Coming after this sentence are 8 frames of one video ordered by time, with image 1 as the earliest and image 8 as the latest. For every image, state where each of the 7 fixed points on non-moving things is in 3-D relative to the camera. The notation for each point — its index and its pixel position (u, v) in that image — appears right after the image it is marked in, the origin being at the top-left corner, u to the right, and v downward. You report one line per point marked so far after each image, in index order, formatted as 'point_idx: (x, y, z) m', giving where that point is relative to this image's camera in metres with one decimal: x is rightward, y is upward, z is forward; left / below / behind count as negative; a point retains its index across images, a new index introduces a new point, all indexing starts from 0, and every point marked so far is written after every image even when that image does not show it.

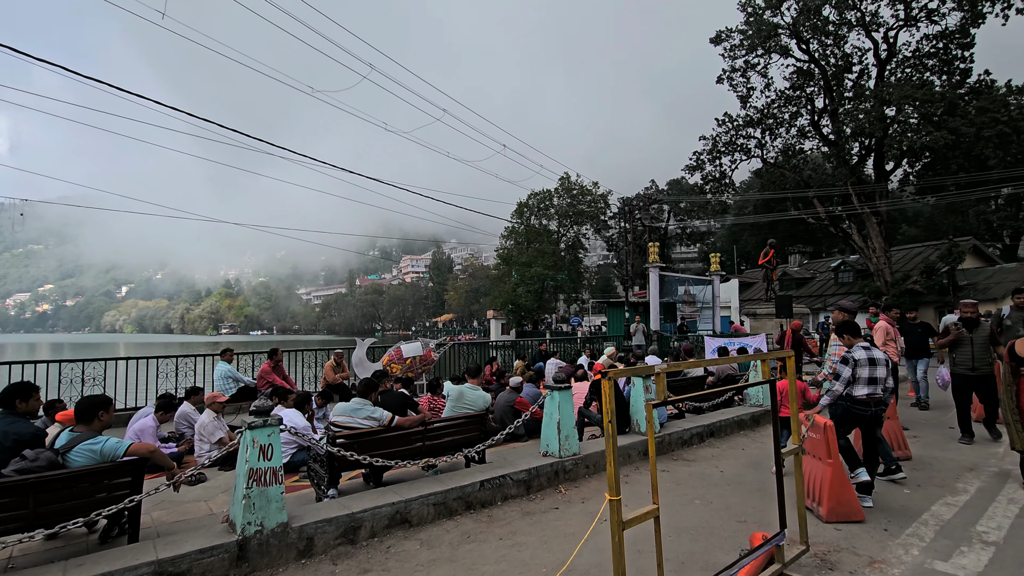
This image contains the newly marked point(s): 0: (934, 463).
0: (+4.8, -2.0, +5.8) m
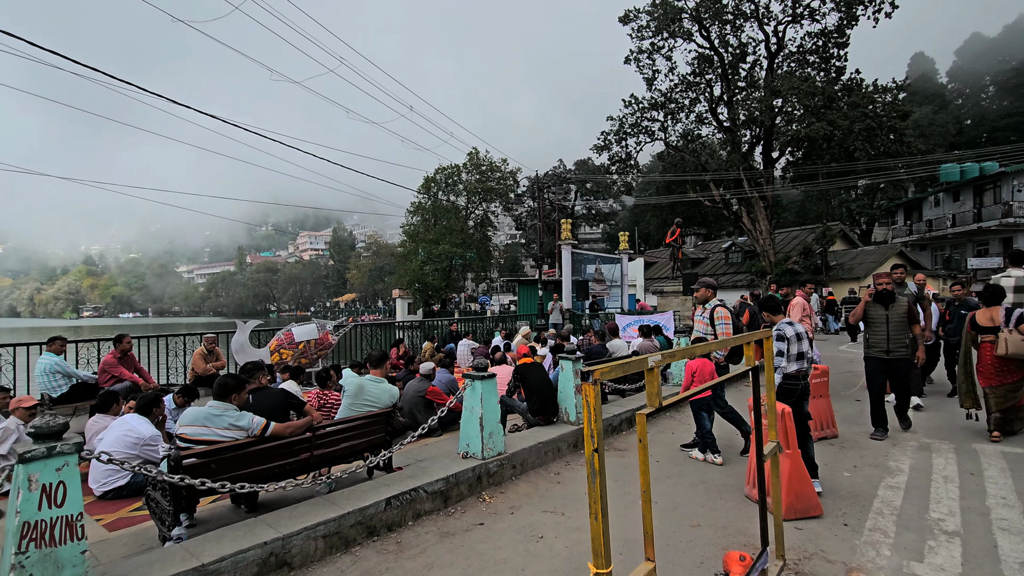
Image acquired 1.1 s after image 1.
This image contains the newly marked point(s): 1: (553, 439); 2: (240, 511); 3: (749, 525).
0: (+3.9, -1.7, +5.7) m
1: (+0.5, -1.6, +5.4) m
2: (-2.2, -1.8, +4.1) m
3: (+1.8, -1.7, +3.7) m
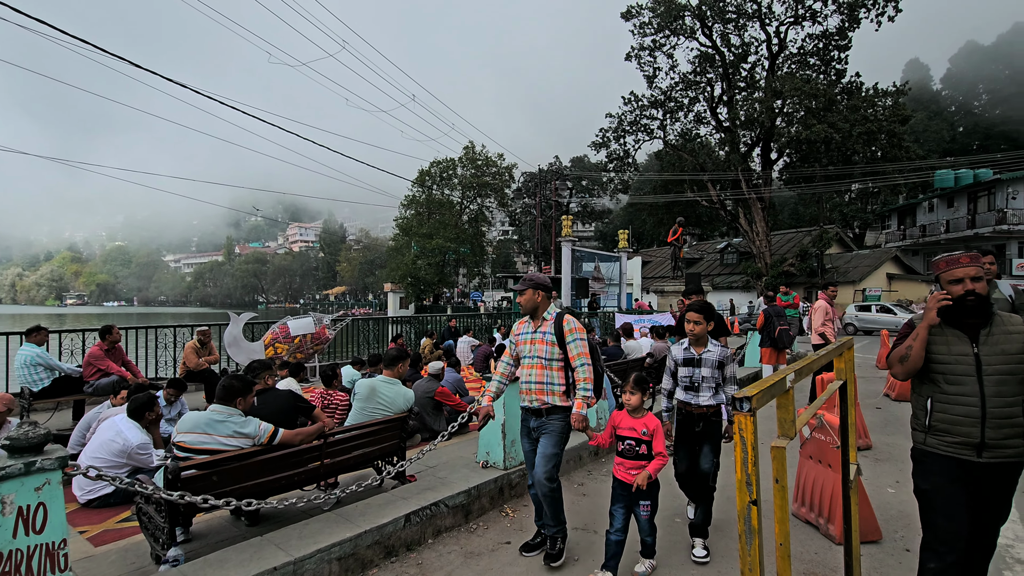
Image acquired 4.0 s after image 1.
0: (+4.1, -1.8, +5.5) m
1: (+0.6, -1.6, +5.1) m
2: (-2.0, -1.8, +3.7) m
3: (+2.0, -1.8, +3.4) m
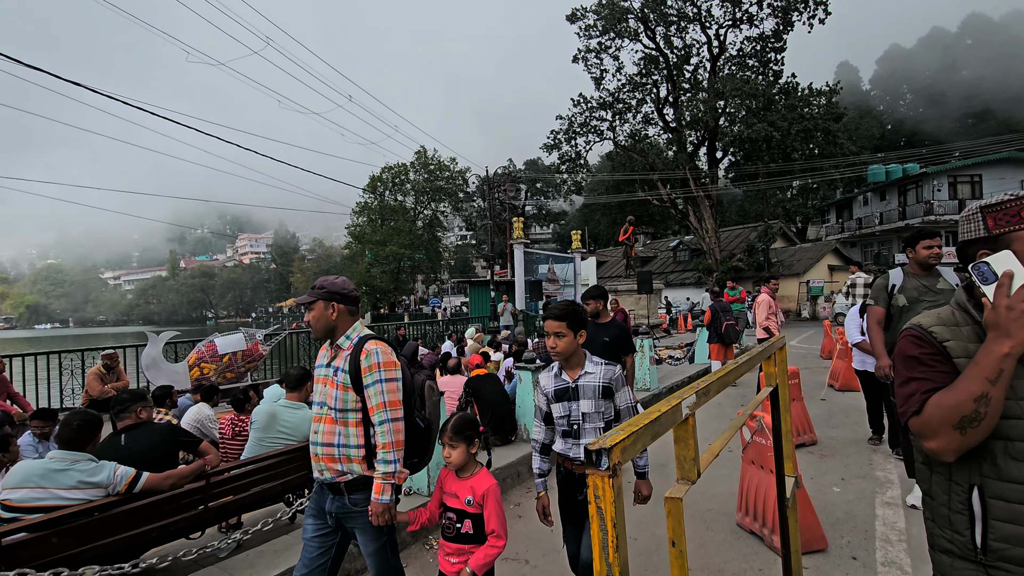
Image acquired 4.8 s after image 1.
0: (+3.4, -1.7, +5.3) m
1: (0.0, -1.6, +4.7) m
2: (-2.5, -1.9, +3.2) m
3: (+1.5, -1.7, +3.1) m
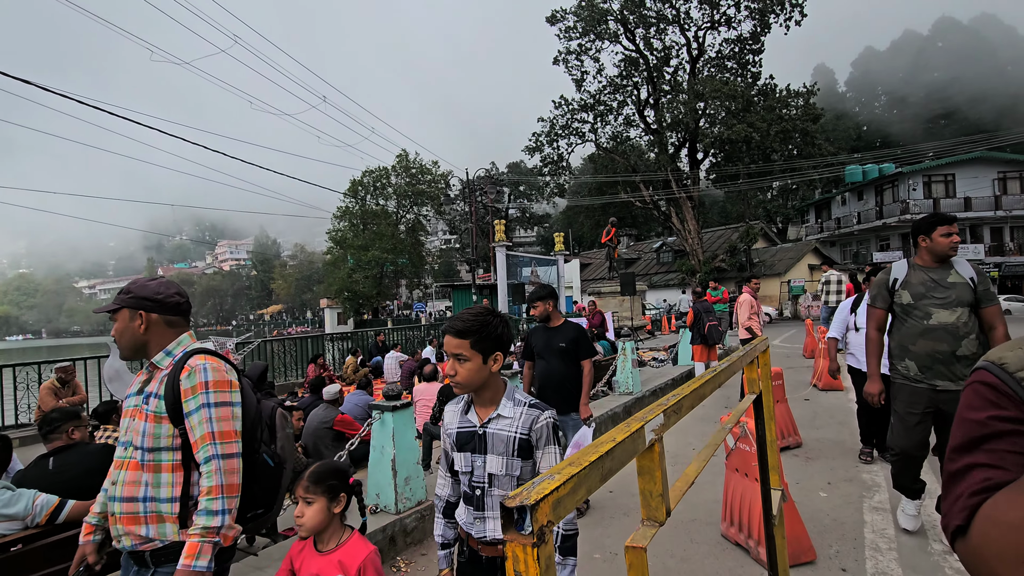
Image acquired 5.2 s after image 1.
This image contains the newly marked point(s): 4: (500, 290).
0: (+3.2, -1.6, +5.2) m
1: (-0.2, -1.6, +4.5) m
2: (-2.7, -1.9, +2.9) m
3: (+1.3, -1.7, +3.0) m
4: (-0.5, -0.1, +19.3) m
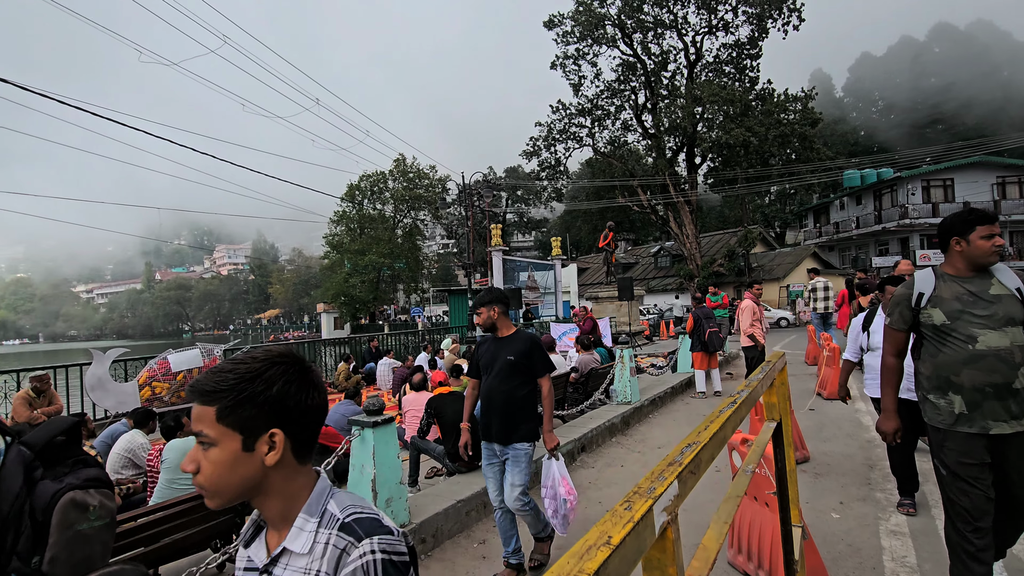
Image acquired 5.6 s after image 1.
0: (+3.1, -1.7, +5.0) m
1: (-0.3, -1.7, +4.2) m
2: (-2.8, -2.0, +2.6) m
3: (+1.2, -1.8, +2.7) m
4: (-0.6, -0.3, +19.1) m
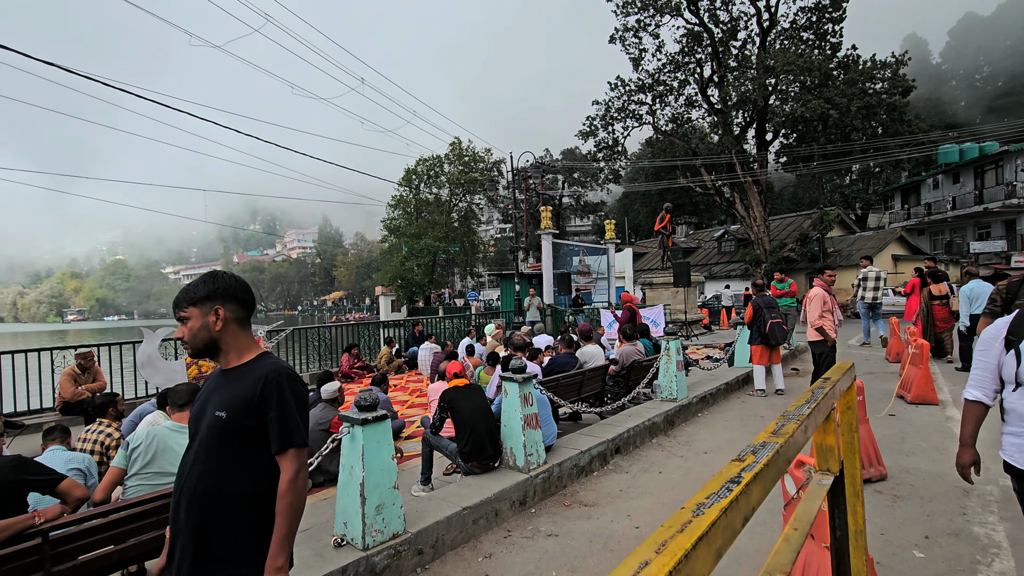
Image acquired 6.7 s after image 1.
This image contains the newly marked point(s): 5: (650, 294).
0: (+3.3, -1.6, +4.1) m
1: (-0.2, -1.6, +3.8) m
2: (-2.8, -1.8, +2.5) m
3: (+1.2, -1.7, +2.1) m
4: (+1.2, +0.3, +18.5) m
5: (+5.0, -0.2, +18.4) m
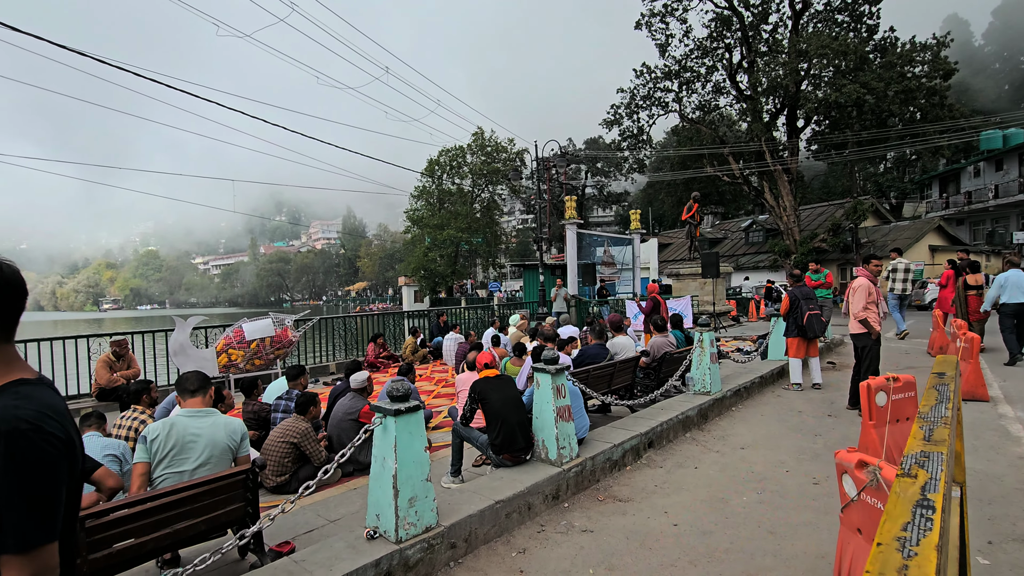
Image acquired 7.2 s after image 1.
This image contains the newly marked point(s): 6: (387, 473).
0: (+3.6, -1.5, +3.9) m
1: (+0.1, -1.5, +3.7) m
2: (-2.6, -1.8, +2.5) m
3: (+1.3, -1.6, +2.0) m
4: (+2.1, +0.7, +18.3) m
5: (+5.9, +0.1, +18.1) m
6: (-0.7, -1.1, +3.0) m
